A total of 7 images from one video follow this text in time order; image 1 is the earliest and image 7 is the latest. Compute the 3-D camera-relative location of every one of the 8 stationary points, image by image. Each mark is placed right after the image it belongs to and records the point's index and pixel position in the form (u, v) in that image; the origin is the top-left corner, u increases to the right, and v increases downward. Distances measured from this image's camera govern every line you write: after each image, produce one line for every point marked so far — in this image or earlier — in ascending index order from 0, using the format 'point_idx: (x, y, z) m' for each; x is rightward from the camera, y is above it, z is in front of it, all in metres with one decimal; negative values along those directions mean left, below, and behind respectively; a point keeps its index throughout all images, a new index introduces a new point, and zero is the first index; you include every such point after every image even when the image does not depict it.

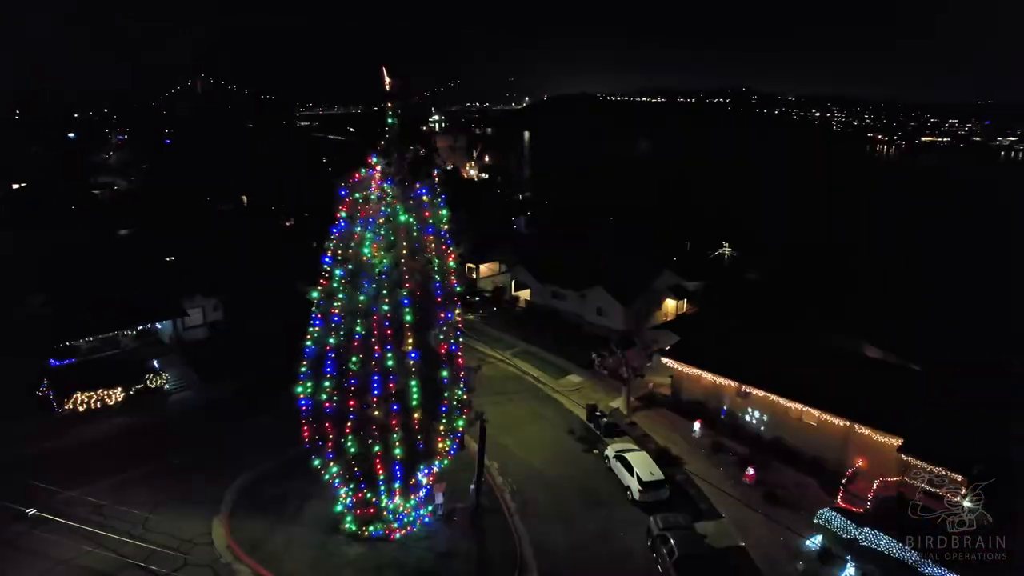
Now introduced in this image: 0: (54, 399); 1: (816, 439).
0: (-11.4, -2.7, +14.2) m
1: (+6.6, -3.2, +12.5) m
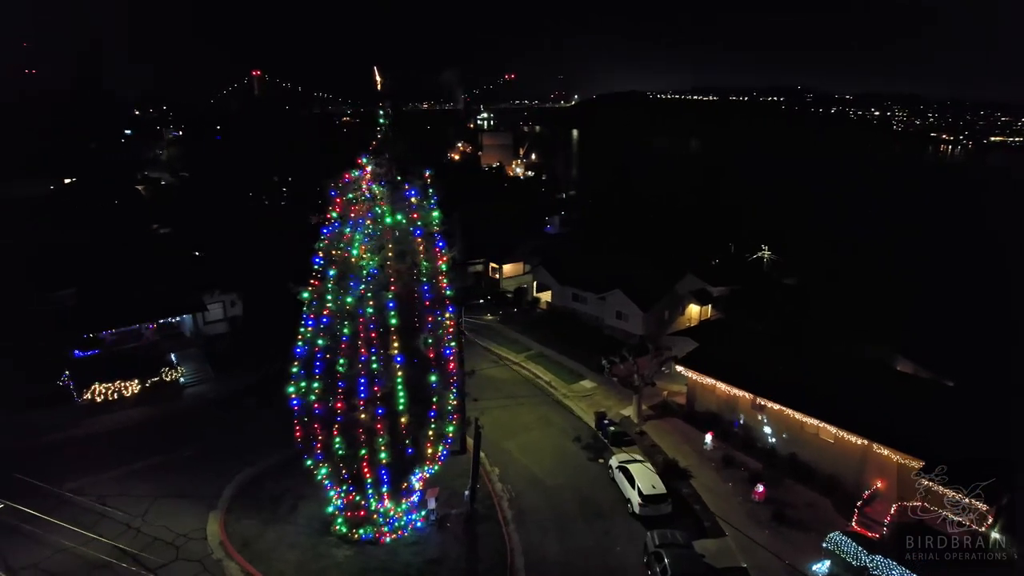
0: (-11.2, -2.6, +14.7) m
1: (+6.6, -3.5, +11.9) m
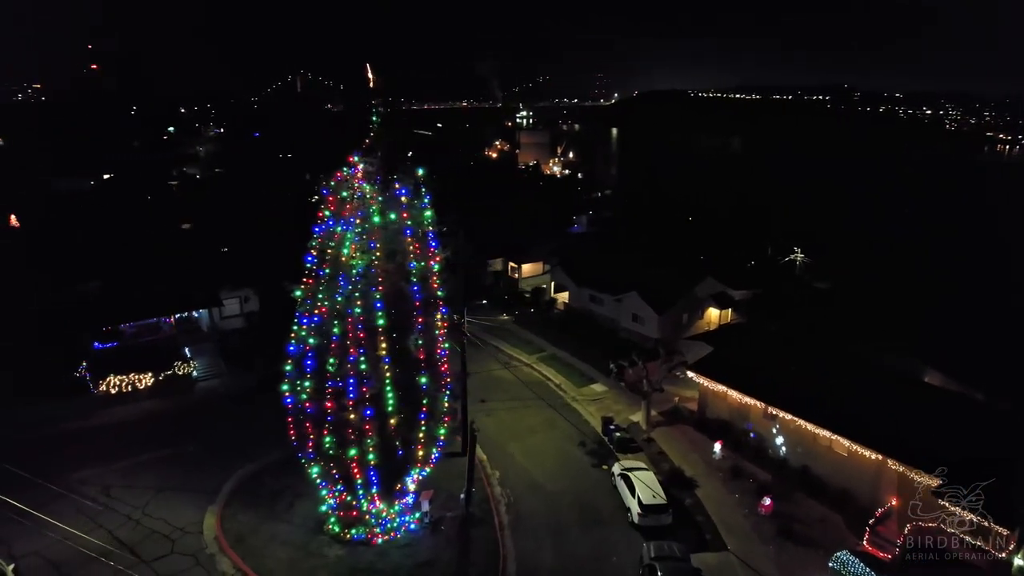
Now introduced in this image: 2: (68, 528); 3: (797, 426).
0: (-11.1, -2.4, +15.1) m
1: (+6.6, -3.6, +11.4) m
2: (-7.7, -4.2, +10.0) m
3: (+6.0, -2.9, +12.1) m
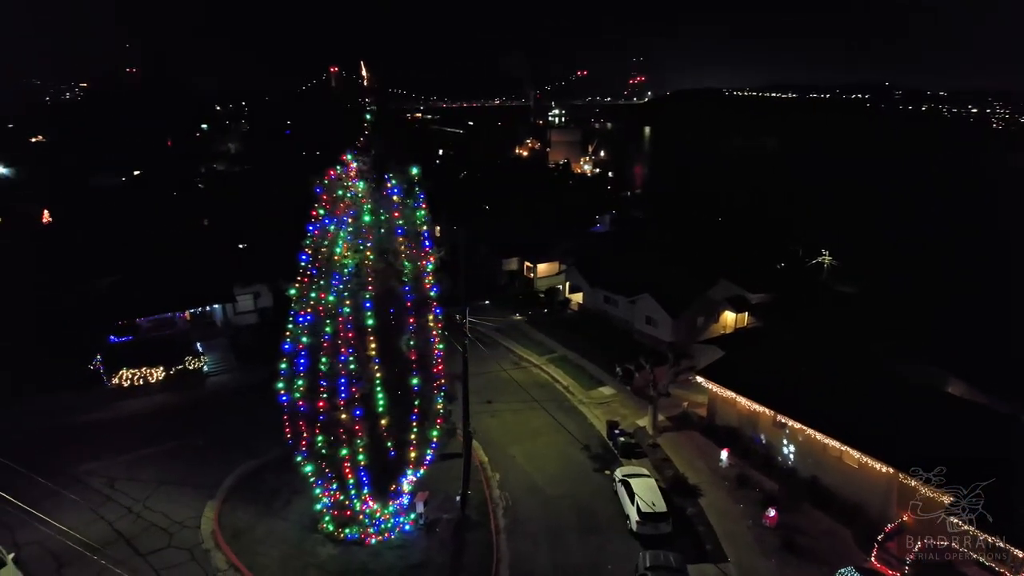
0: (-10.9, -2.3, +15.4) m
1: (+6.5, -3.7, +11.0) m
2: (-7.8, -4.1, +10.2) m
3: (+6.0, -3.0, +11.7) m
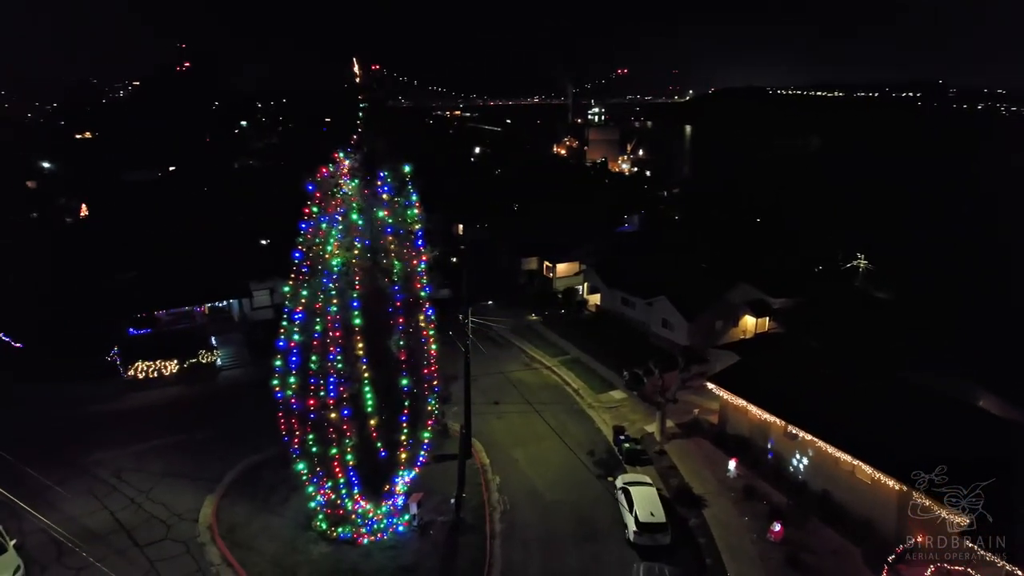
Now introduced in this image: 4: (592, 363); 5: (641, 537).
0: (-10.7, -2.1, +15.8) m
1: (+6.5, -3.8, +10.5) m
2: (-7.9, -4.0, +10.4) m
3: (+6.0, -3.1, +11.2) m
4: (+2.6, -2.4, +18.8) m
5: (+2.3, -4.4, +10.1) m
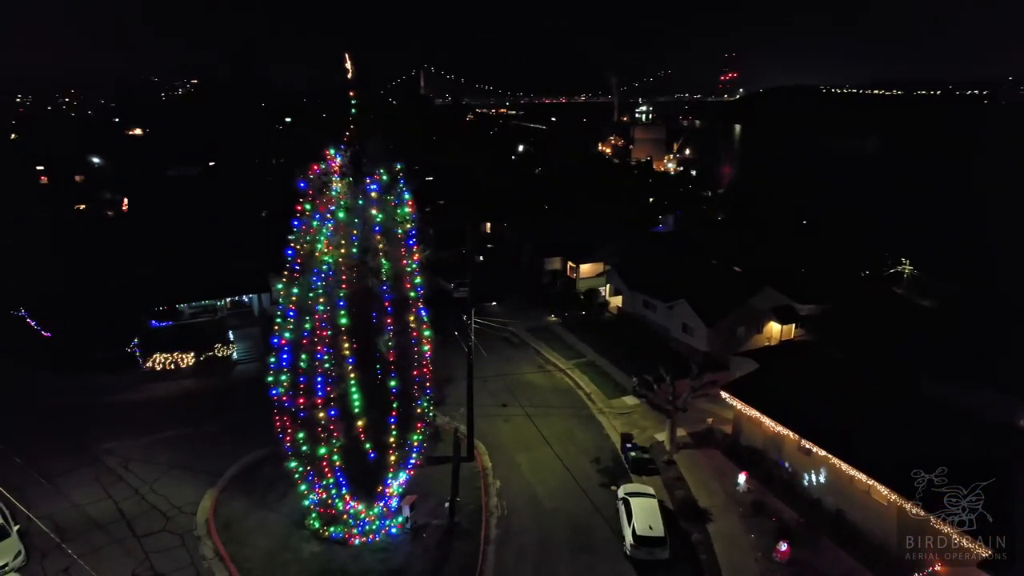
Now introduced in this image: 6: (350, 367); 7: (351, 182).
0: (-10.4, -1.9, +16.2) m
1: (+6.3, -4.0, +9.9) m
2: (-8.0, -3.9, +10.7) m
3: (+5.9, -3.3, +10.7) m
4: (+3.0, -2.5, +18.5) m
5: (+2.2, -4.5, +9.8) m
6: (-2.3, -1.1, +8.3) m
7: (-2.2, +1.5, +8.2) m
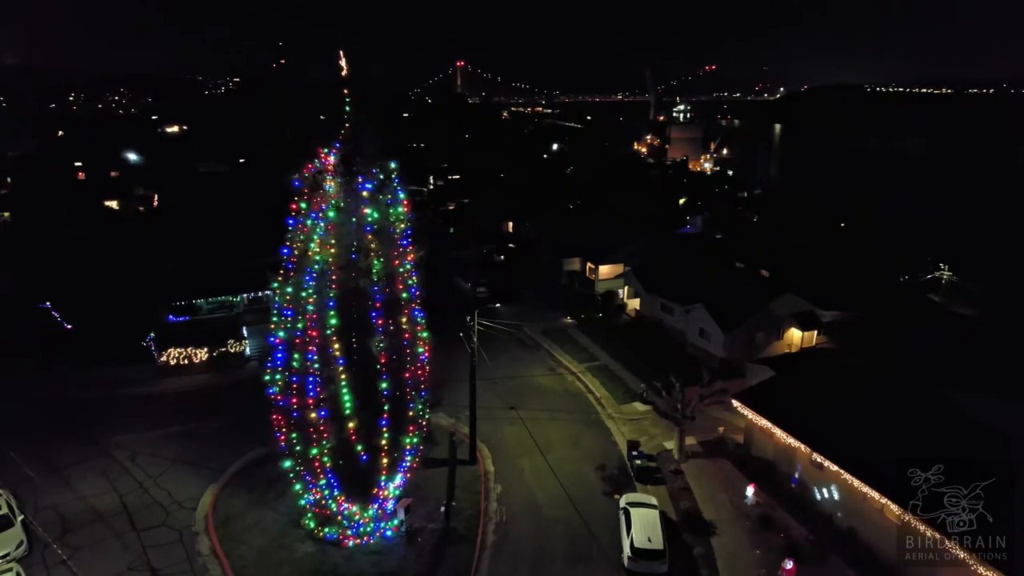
0: (-10.2, -1.8, +16.5) m
1: (+6.3, -4.2, +9.4) m
2: (-8.0, -3.8, +10.9) m
3: (+5.9, -3.4, +10.2) m
4: (+3.4, -2.6, +18.1) m
5: (+2.1, -4.5, +9.5) m
6: (-2.4, -1.2, +8.2) m
7: (-2.3, +1.5, +8.1) m
